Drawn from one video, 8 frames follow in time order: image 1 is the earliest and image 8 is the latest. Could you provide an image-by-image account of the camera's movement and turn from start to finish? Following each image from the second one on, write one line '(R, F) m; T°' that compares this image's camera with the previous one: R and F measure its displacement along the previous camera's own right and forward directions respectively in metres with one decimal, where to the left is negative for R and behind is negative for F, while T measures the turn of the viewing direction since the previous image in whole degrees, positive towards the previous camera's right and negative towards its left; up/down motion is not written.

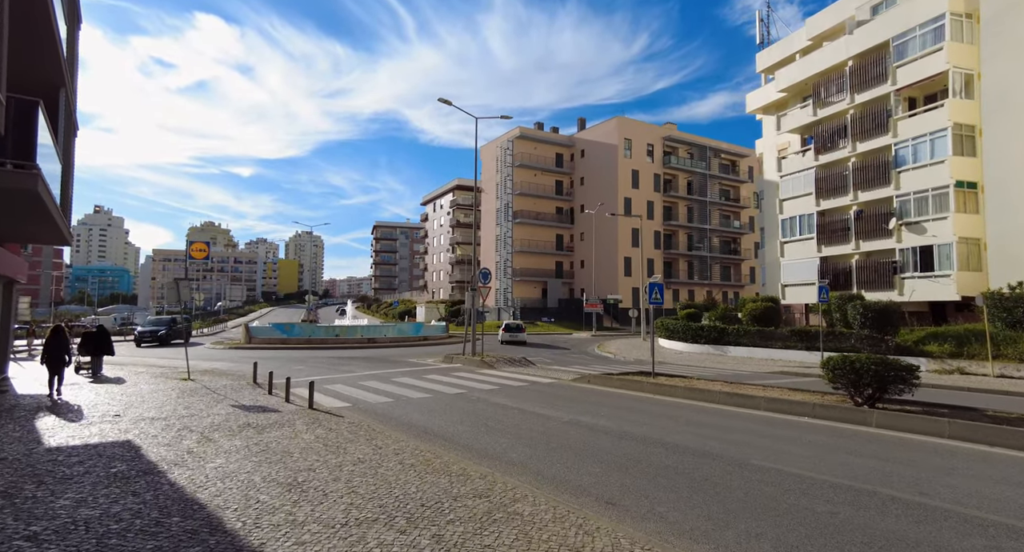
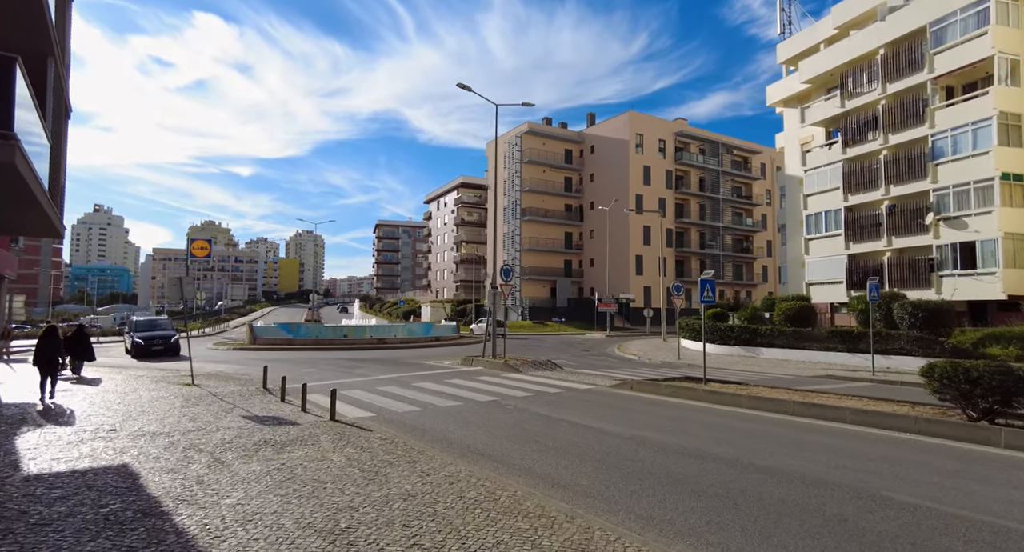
(-0.8, +1.3) m; 0°
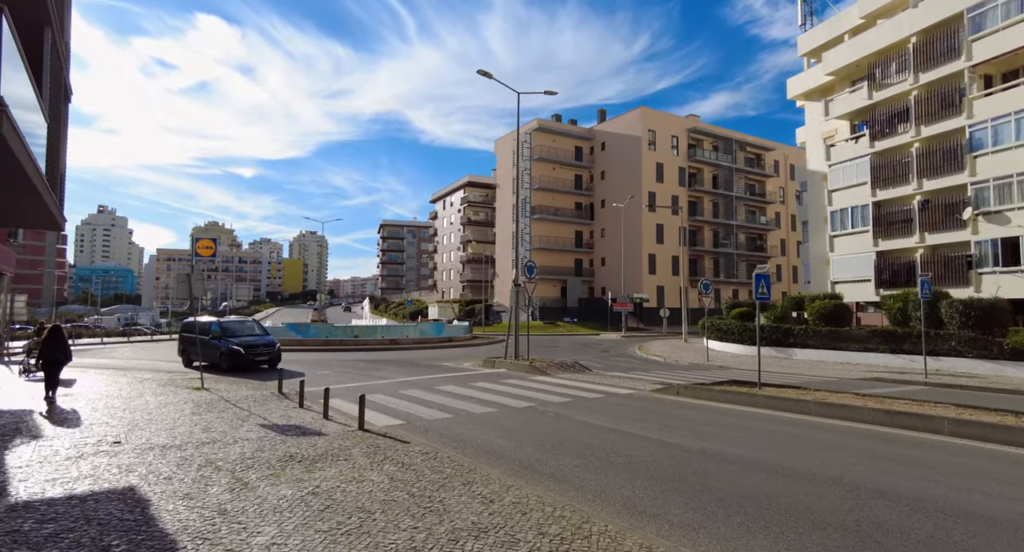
(-0.7, +1.0) m; 0°
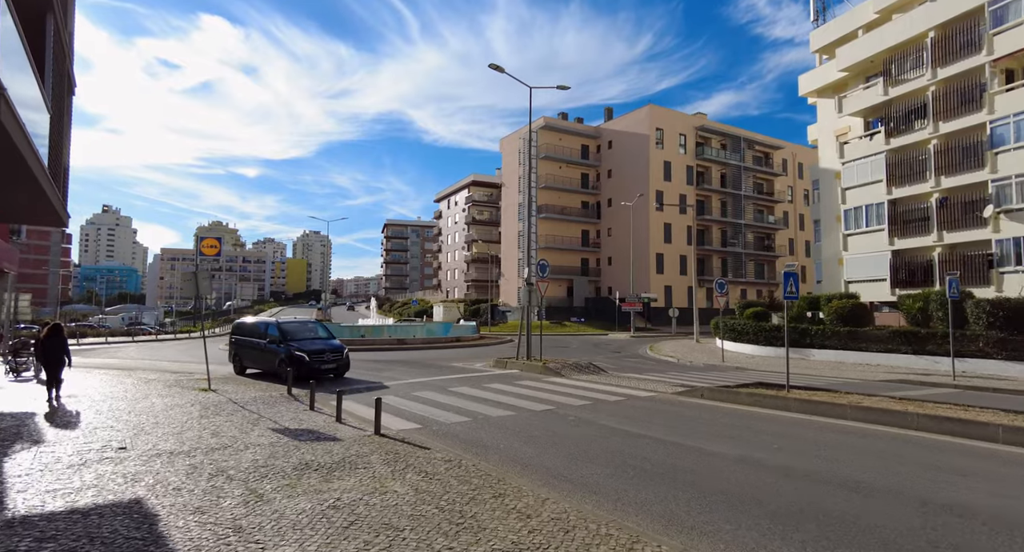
(-0.3, +0.4) m; 0°
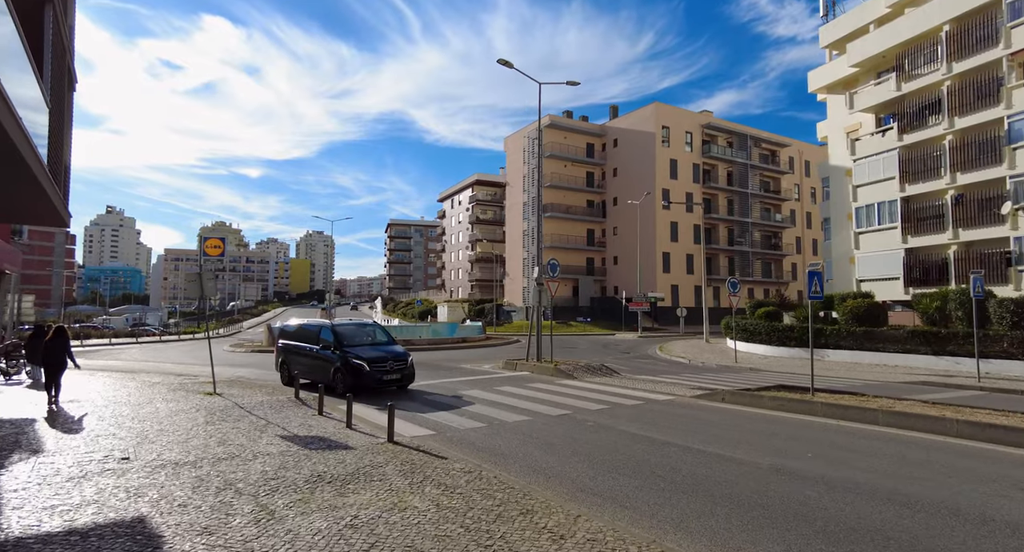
(-0.2, +0.4) m; 0°
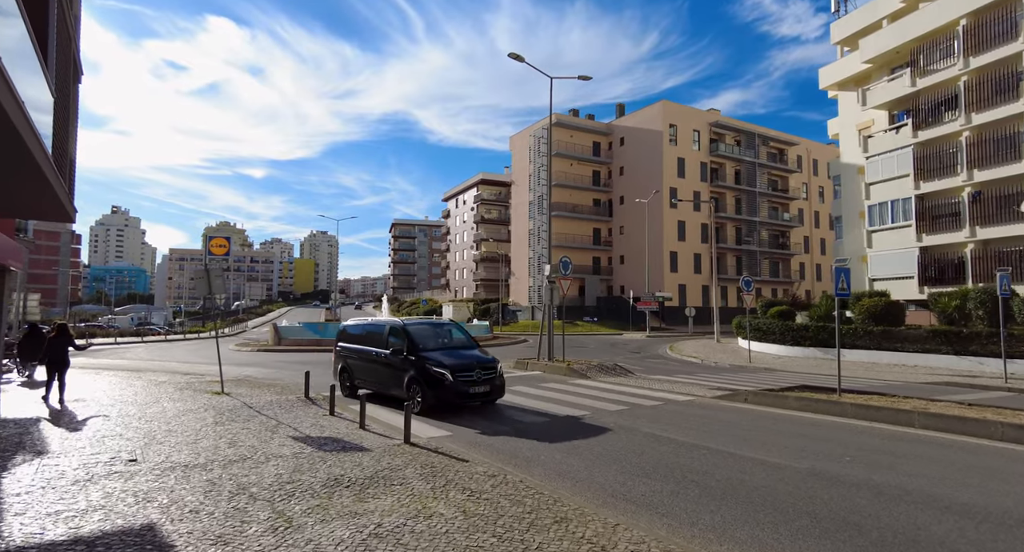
(-0.3, +0.3) m; 0°
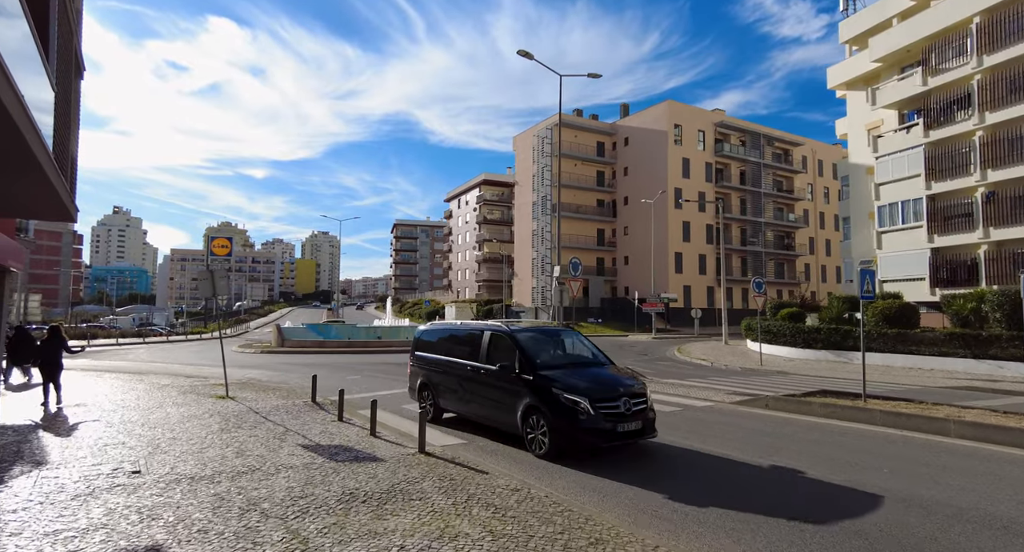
(-0.2, +0.3) m; 0°
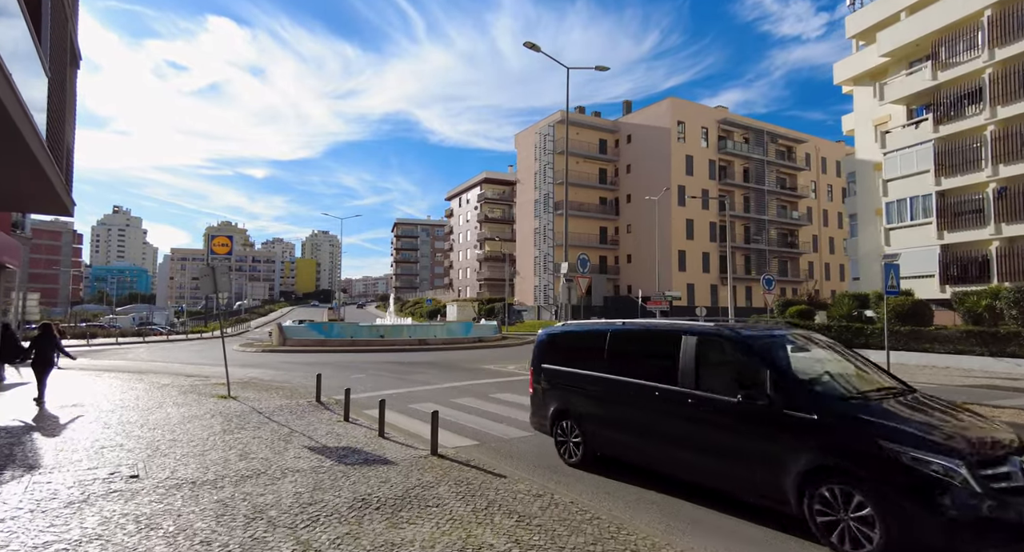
(-0.2, +0.3) m; 0°
